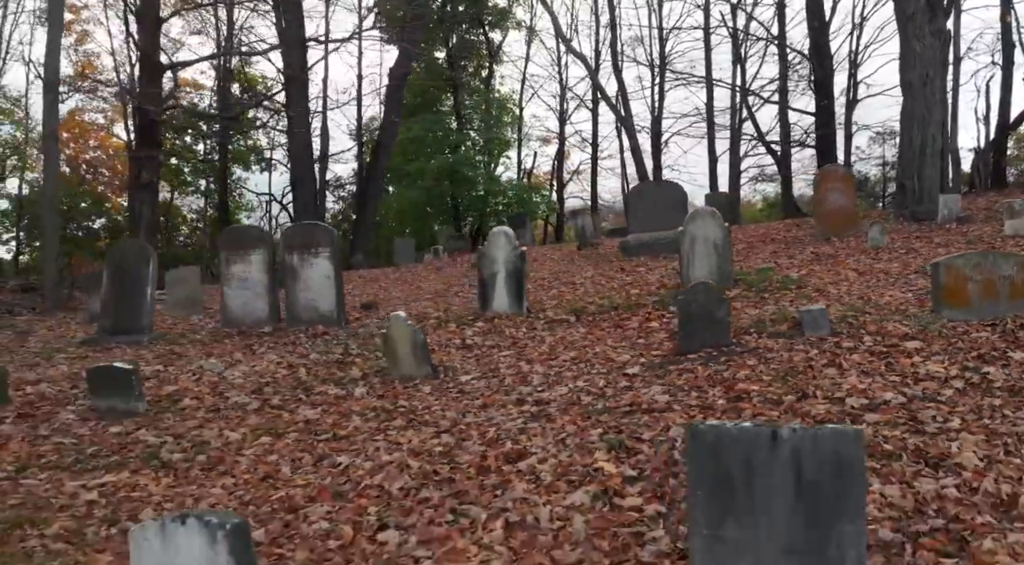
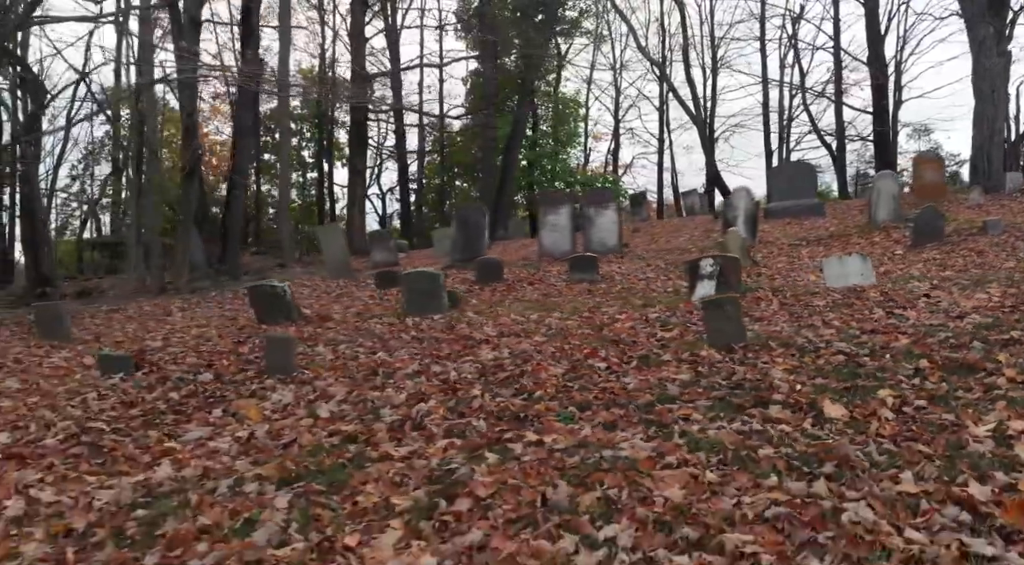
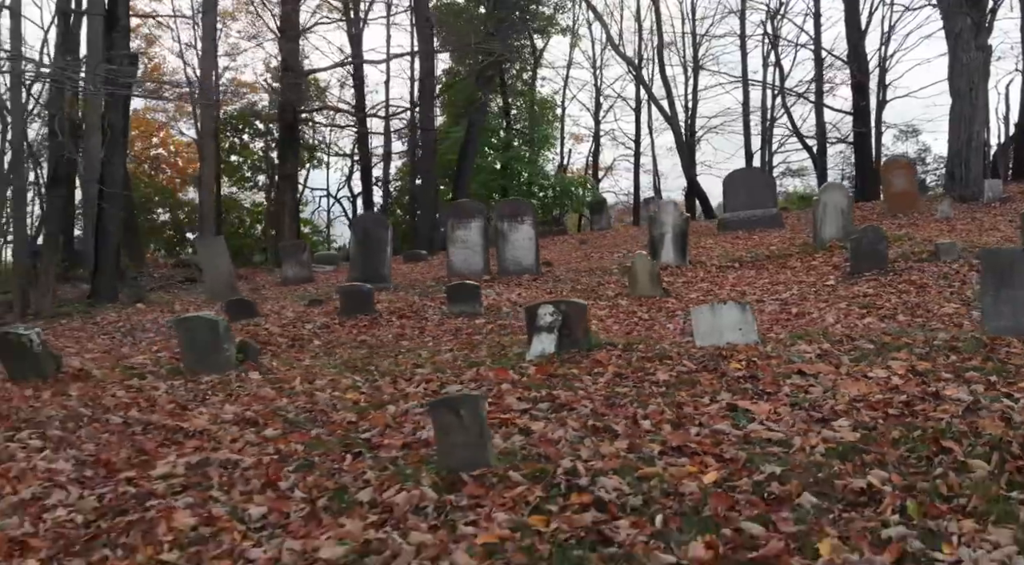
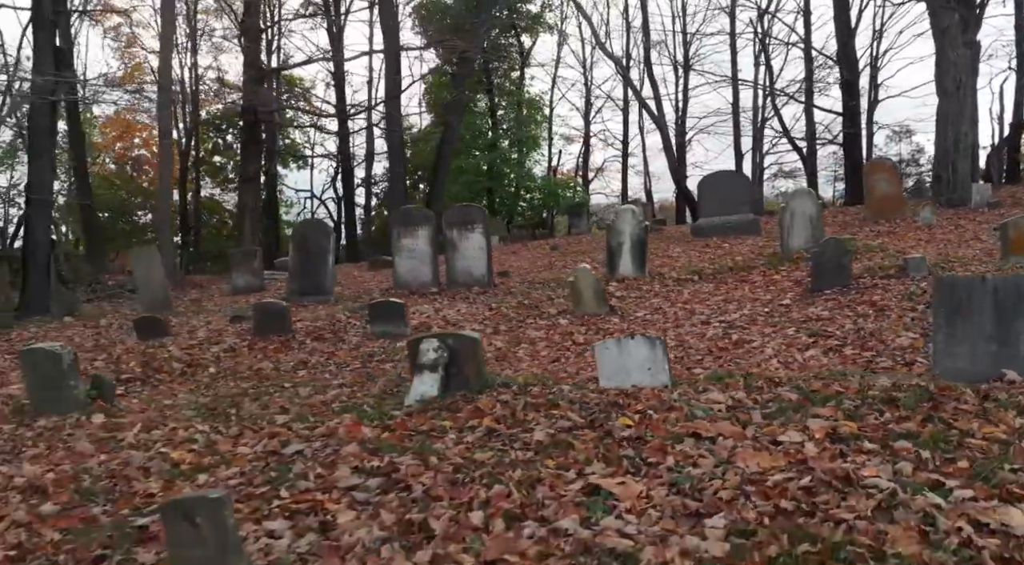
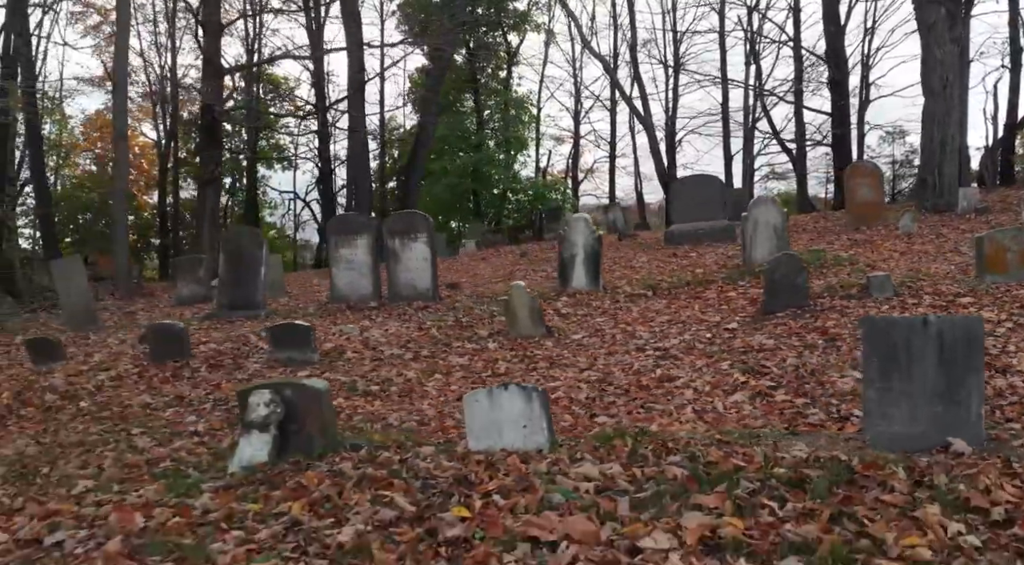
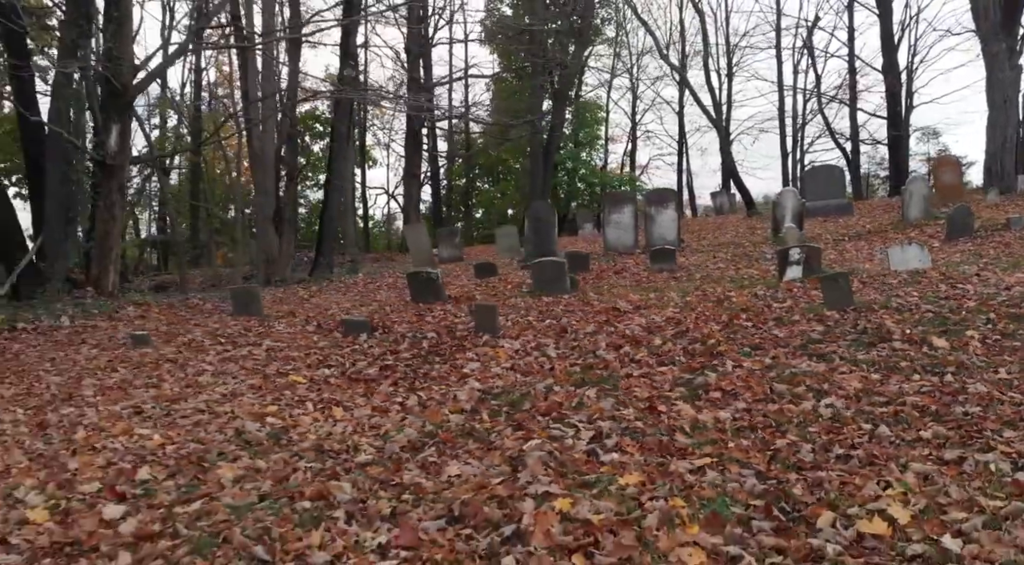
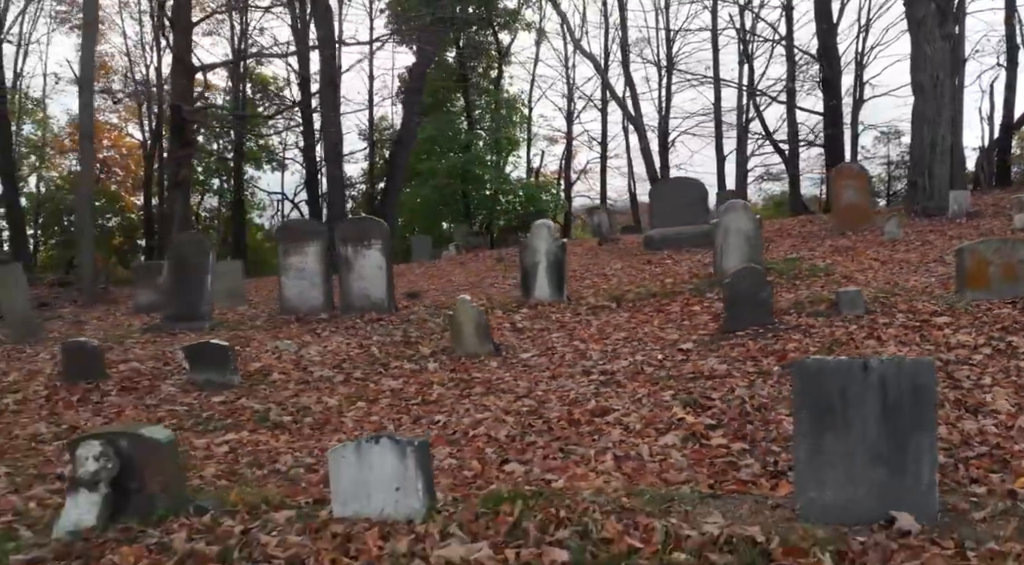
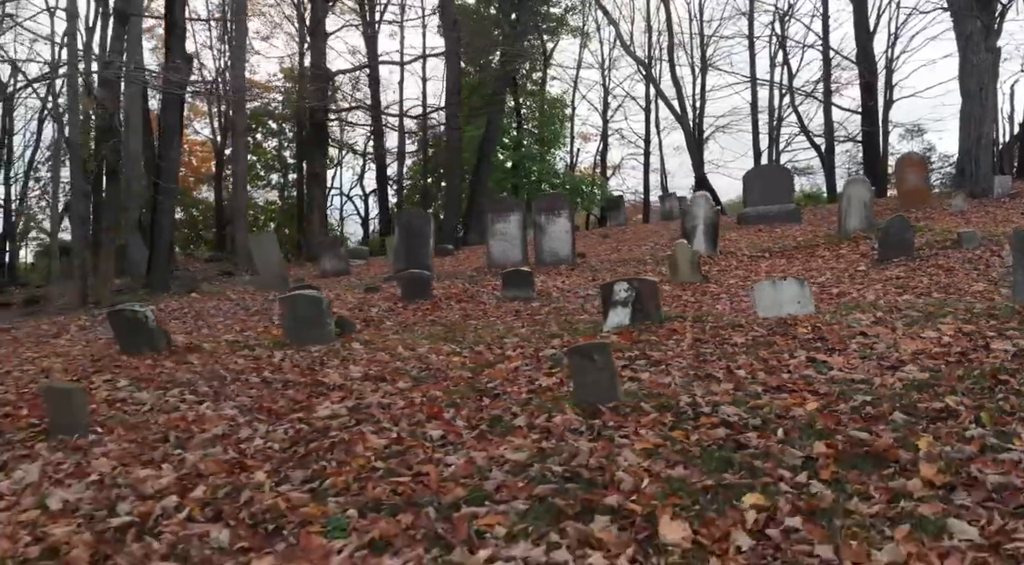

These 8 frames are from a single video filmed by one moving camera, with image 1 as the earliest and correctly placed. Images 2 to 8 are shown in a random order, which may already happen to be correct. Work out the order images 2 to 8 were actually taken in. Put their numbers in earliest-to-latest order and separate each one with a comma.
7, 5, 4, 3, 8, 2, 6
